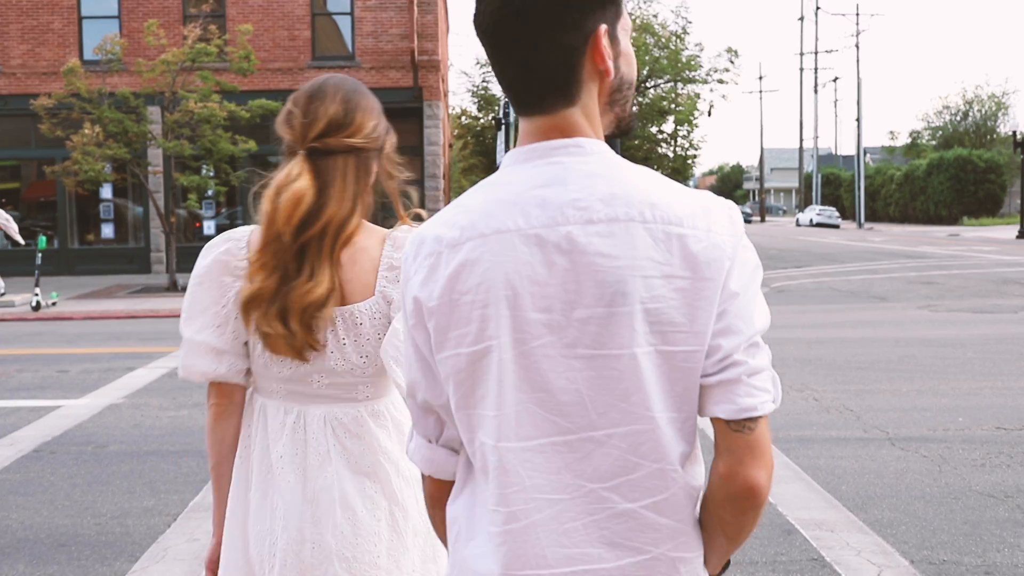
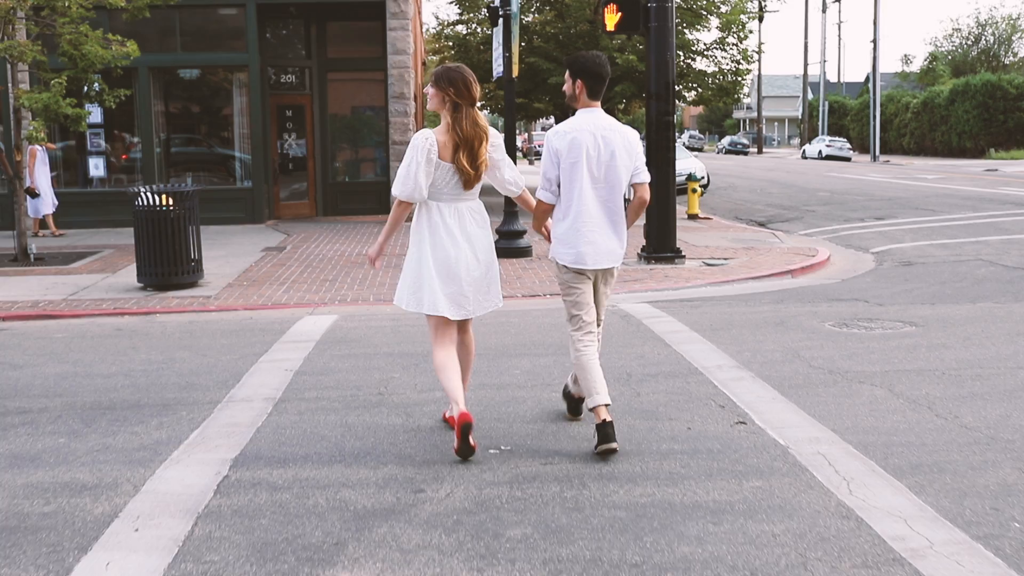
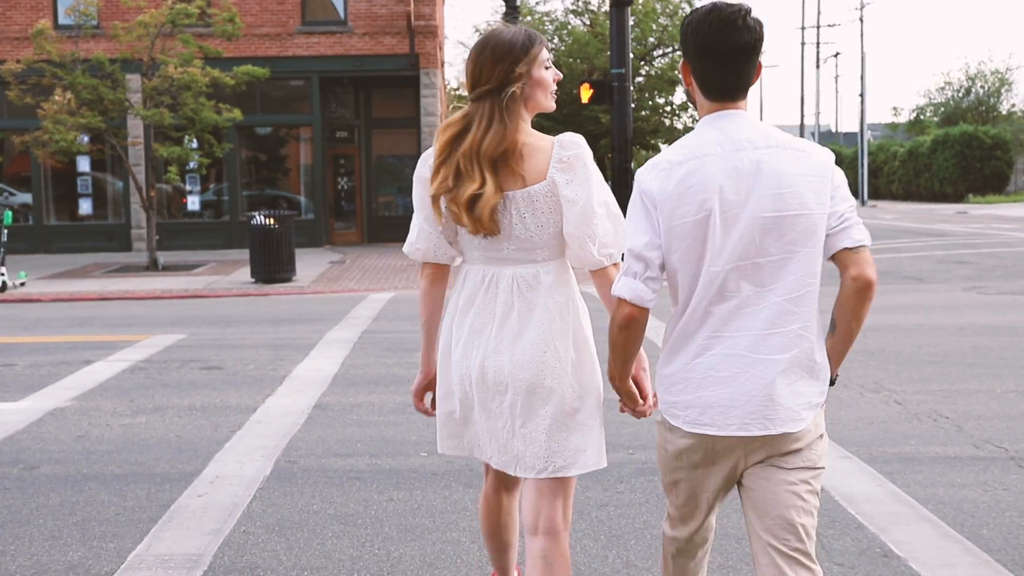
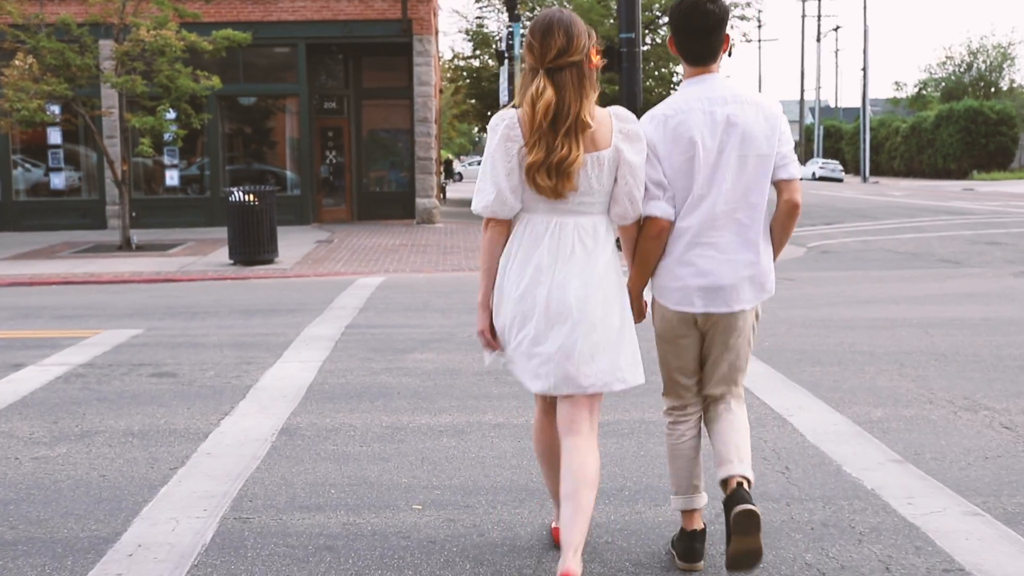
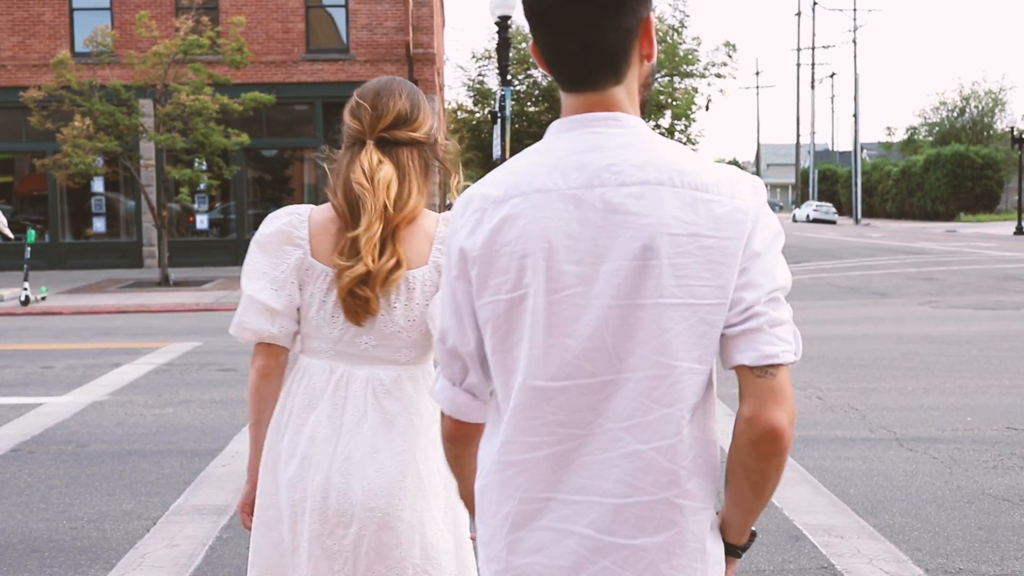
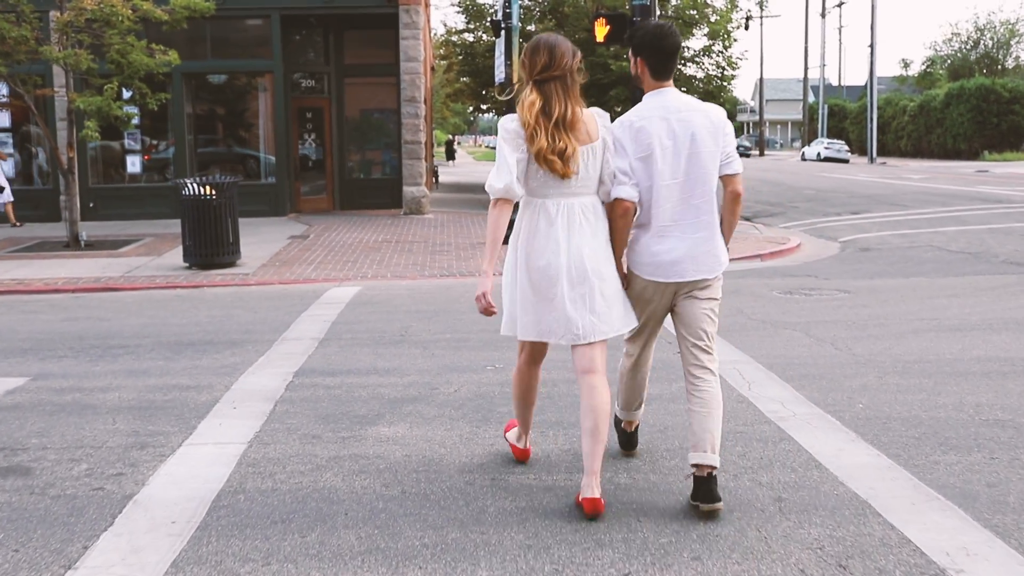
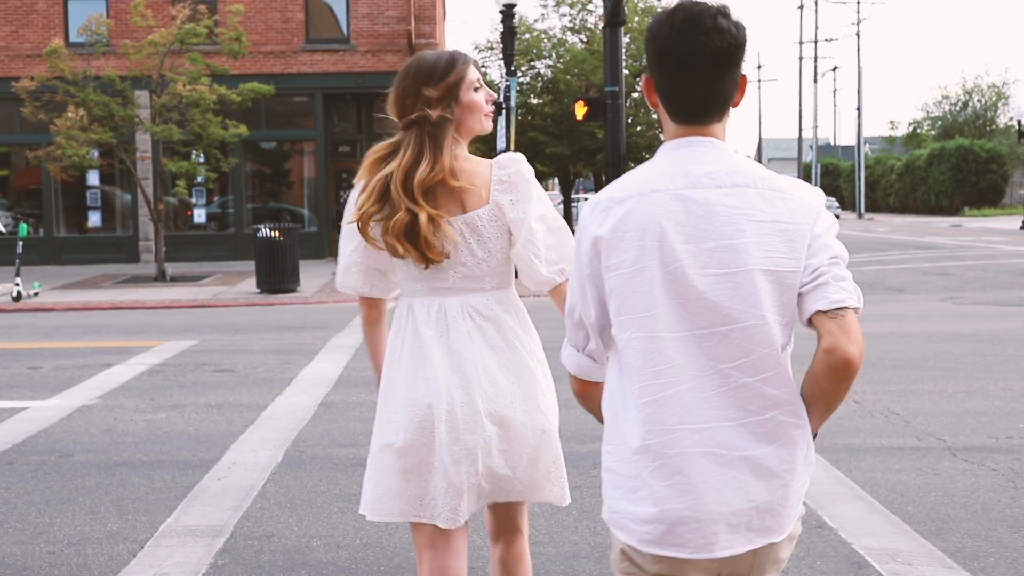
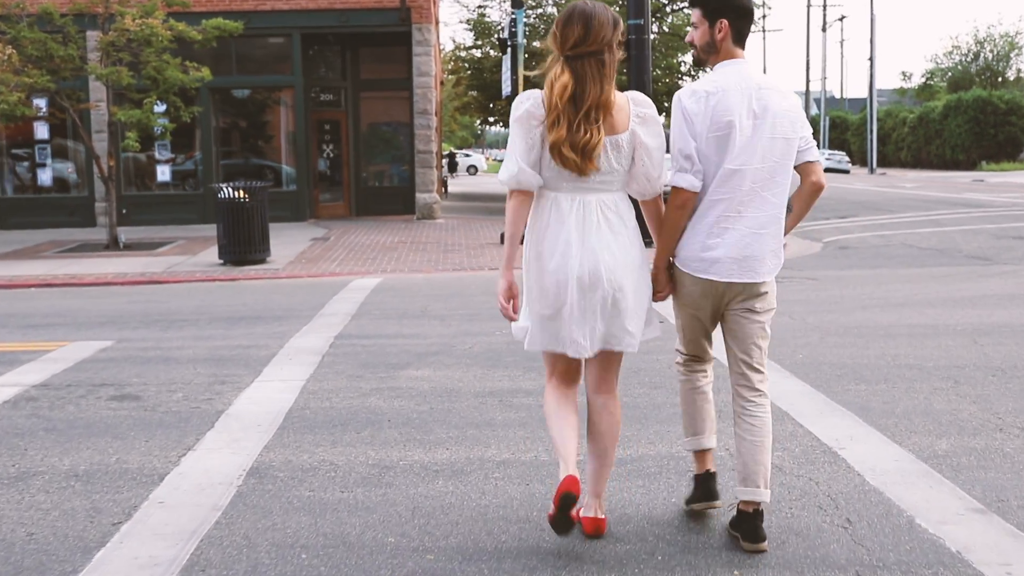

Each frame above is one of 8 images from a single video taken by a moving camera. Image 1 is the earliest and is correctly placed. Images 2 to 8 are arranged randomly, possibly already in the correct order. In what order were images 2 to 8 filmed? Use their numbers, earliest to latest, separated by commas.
5, 7, 3, 4, 8, 6, 2
